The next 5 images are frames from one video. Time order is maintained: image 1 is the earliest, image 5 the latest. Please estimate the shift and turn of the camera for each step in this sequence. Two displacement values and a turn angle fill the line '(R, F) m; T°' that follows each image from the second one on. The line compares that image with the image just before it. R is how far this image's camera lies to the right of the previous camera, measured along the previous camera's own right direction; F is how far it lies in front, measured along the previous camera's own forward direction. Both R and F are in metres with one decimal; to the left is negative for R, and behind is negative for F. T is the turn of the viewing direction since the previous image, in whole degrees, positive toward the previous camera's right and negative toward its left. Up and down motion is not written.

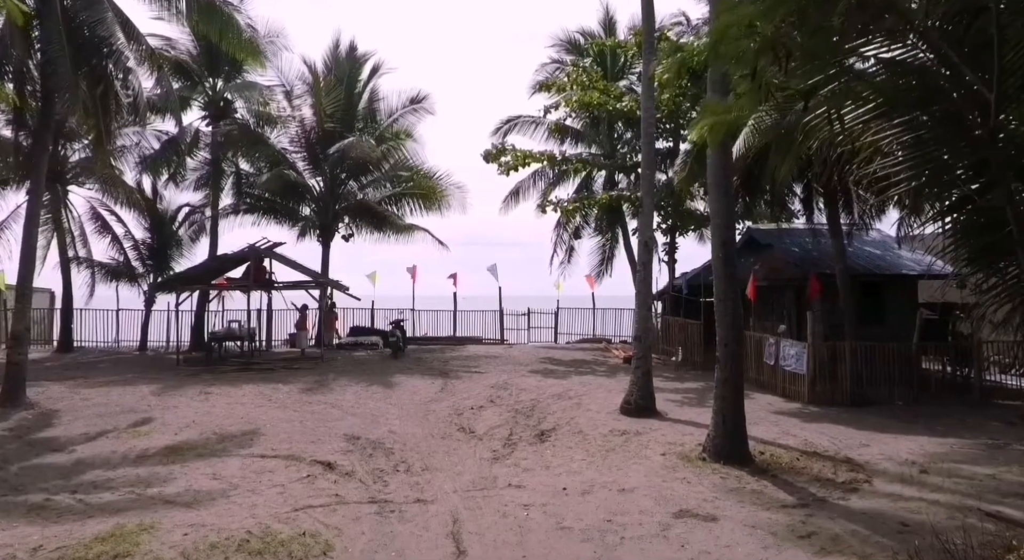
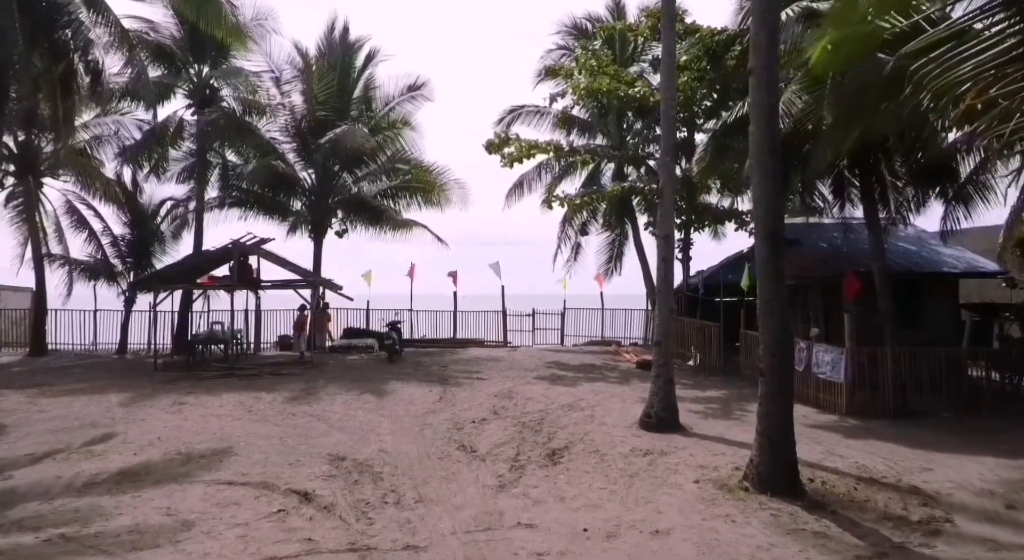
(-0.1, +1.2) m; 0°
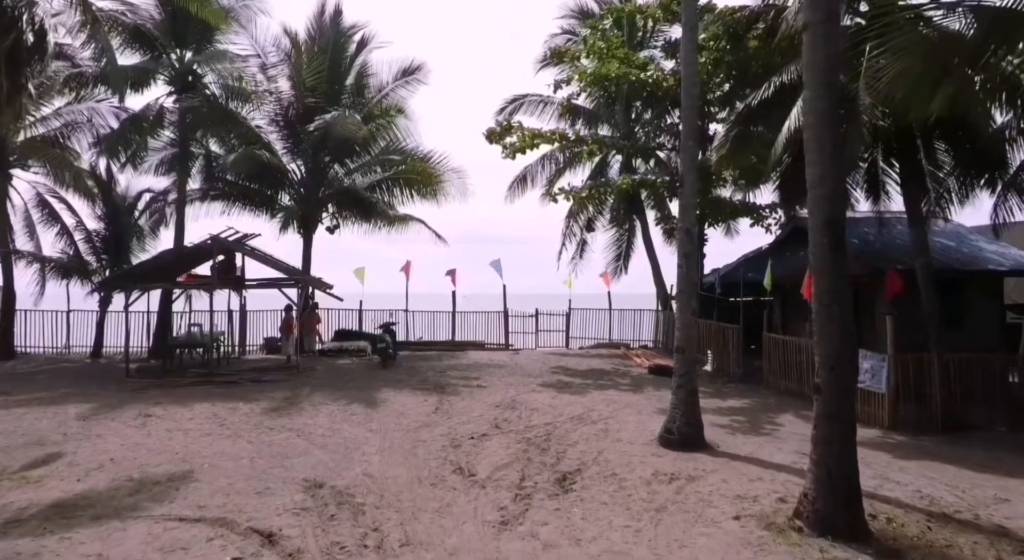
(0.0, +1.2) m; 0°
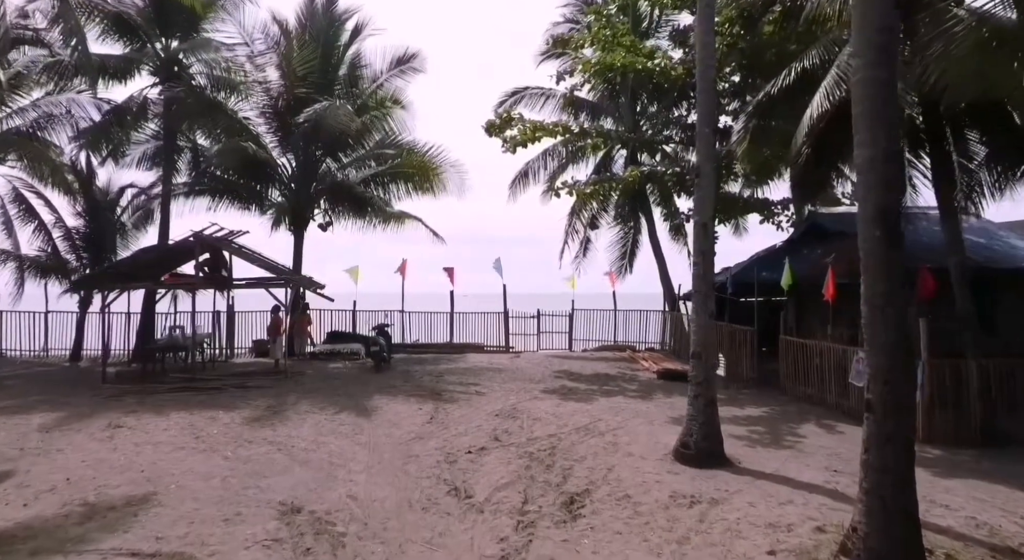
(0.0, +0.8) m; 0°
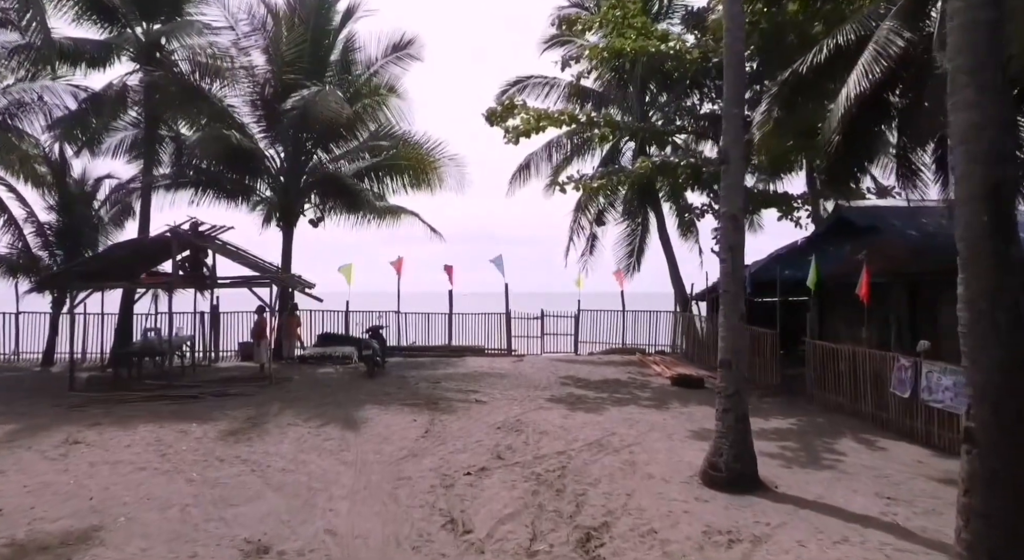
(-0.1, +1.0) m; 0°
